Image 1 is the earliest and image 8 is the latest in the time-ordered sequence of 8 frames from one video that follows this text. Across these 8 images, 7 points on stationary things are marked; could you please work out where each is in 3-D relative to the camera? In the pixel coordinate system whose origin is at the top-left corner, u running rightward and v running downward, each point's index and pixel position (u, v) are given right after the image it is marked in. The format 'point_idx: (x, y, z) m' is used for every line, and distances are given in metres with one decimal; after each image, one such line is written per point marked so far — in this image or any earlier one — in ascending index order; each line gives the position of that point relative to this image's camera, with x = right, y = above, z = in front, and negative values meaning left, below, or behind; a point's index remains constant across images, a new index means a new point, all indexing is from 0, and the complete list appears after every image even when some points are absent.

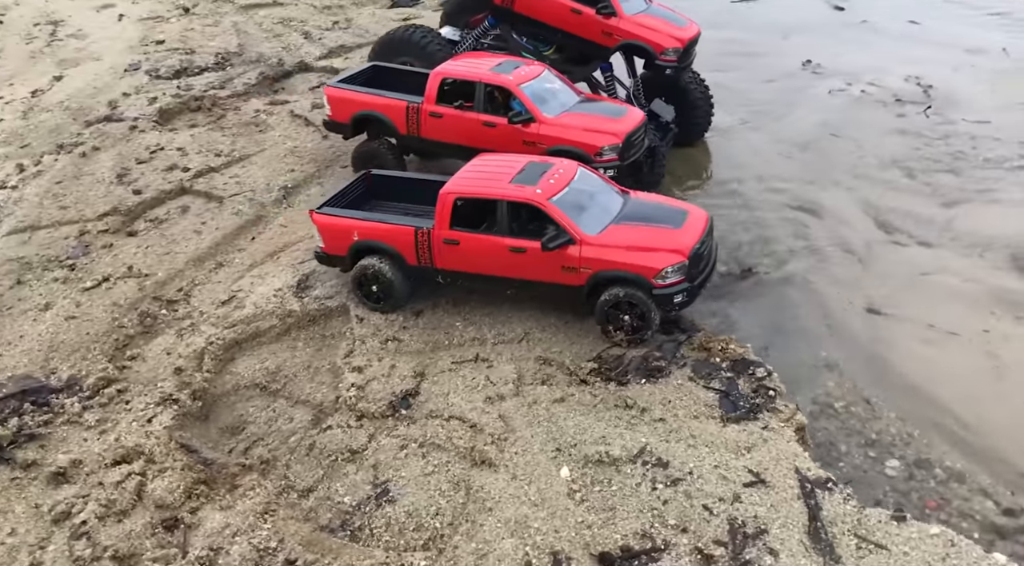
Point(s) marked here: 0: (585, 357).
0: (+0.6, -0.6, +6.9) m
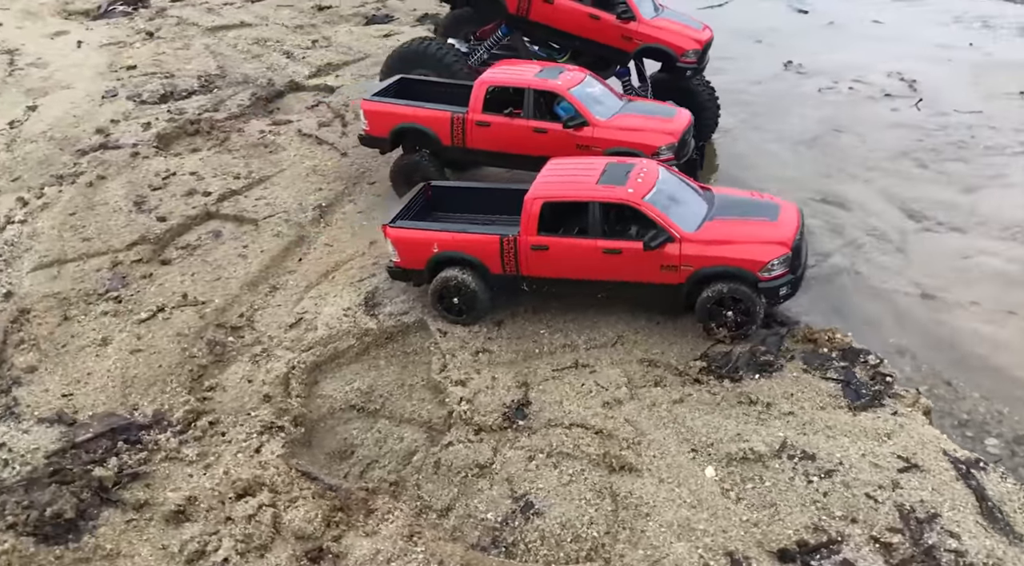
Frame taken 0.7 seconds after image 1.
0: (+1.5, -0.6, +6.8) m
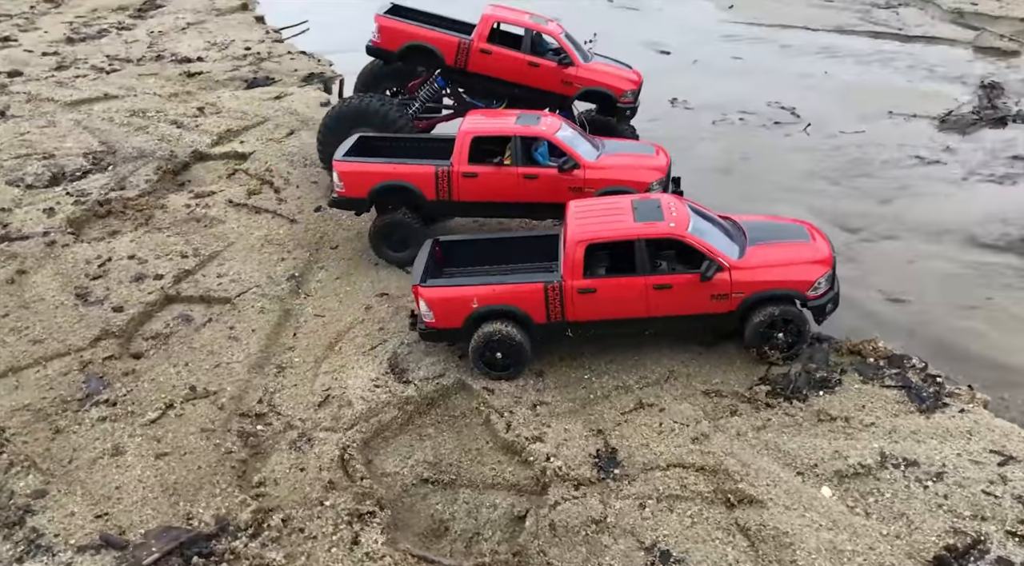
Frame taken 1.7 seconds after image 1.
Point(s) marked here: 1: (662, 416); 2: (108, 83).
0: (+2.0, -0.8, +6.9) m
1: (+1.2, -1.0, +6.7) m
2: (-9.3, +4.6, +19.7) m
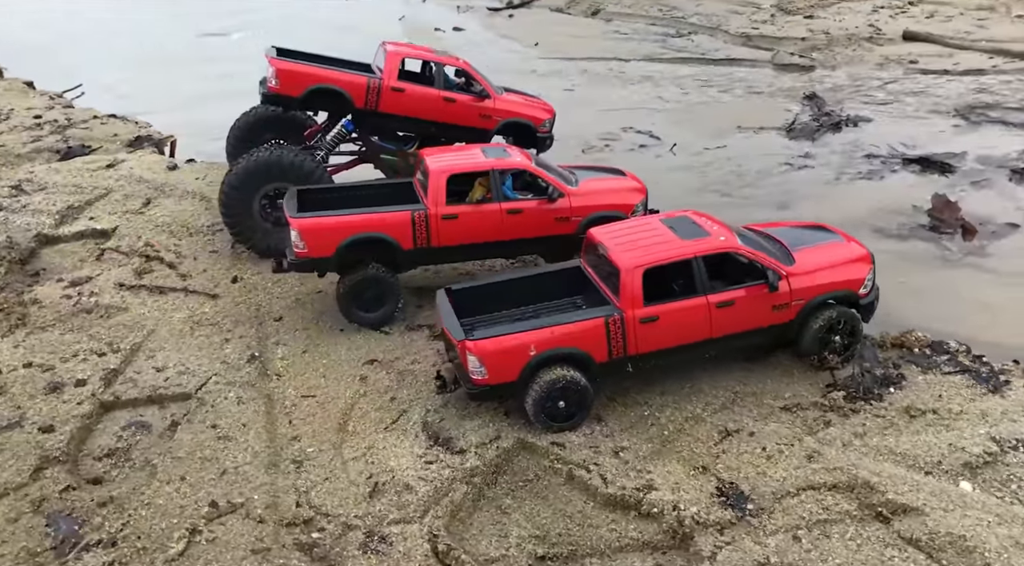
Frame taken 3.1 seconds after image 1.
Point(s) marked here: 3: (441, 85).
0: (+2.5, -0.9, +6.8) m
1: (+1.8, -1.2, +6.3) m
2: (-12.2, +2.2, +16.5) m
3: (-0.9, +2.6, +11.1) m
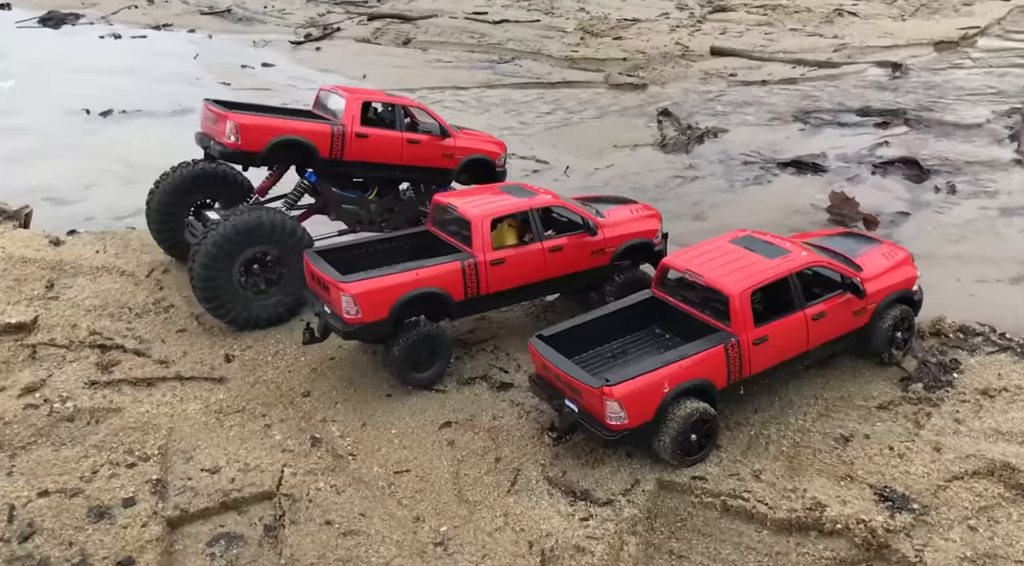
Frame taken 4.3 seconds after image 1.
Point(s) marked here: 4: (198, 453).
0: (+3.3, -0.9, +7.4) m
1: (+2.9, -1.3, +6.7) m
2: (-13.5, +0.1, +13.2) m
3: (-1.4, +2.0, +10.7) m
4: (-2.7, -1.5, +7.3) m
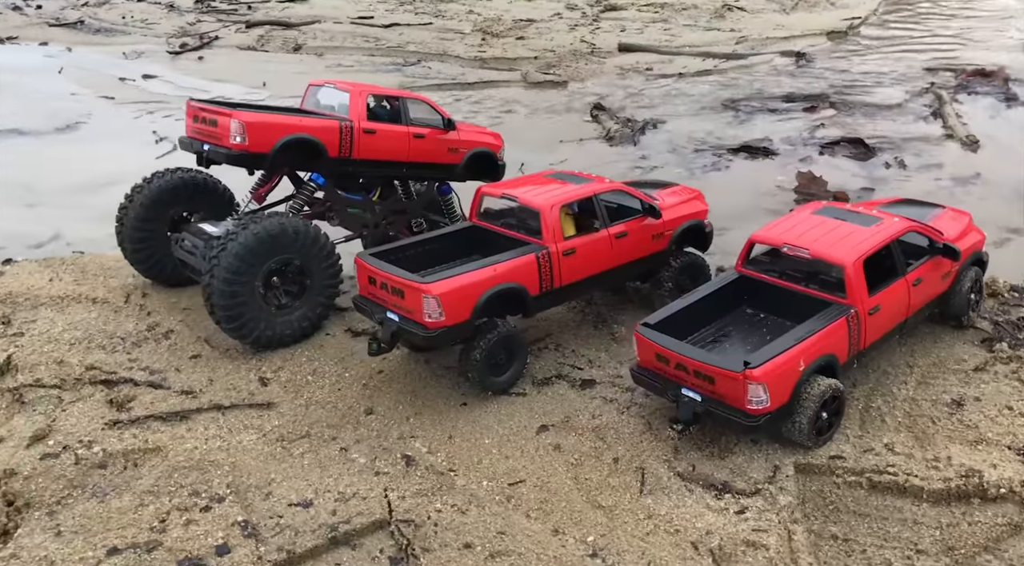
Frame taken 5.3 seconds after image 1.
0: (+4.1, -0.6, +7.4) m
1: (+3.8, -0.9, +6.7) m
2: (-13.5, -0.9, +10.6) m
3: (-1.2, +1.9, +10.0) m
4: (-1.8, -1.6, +6.5) m
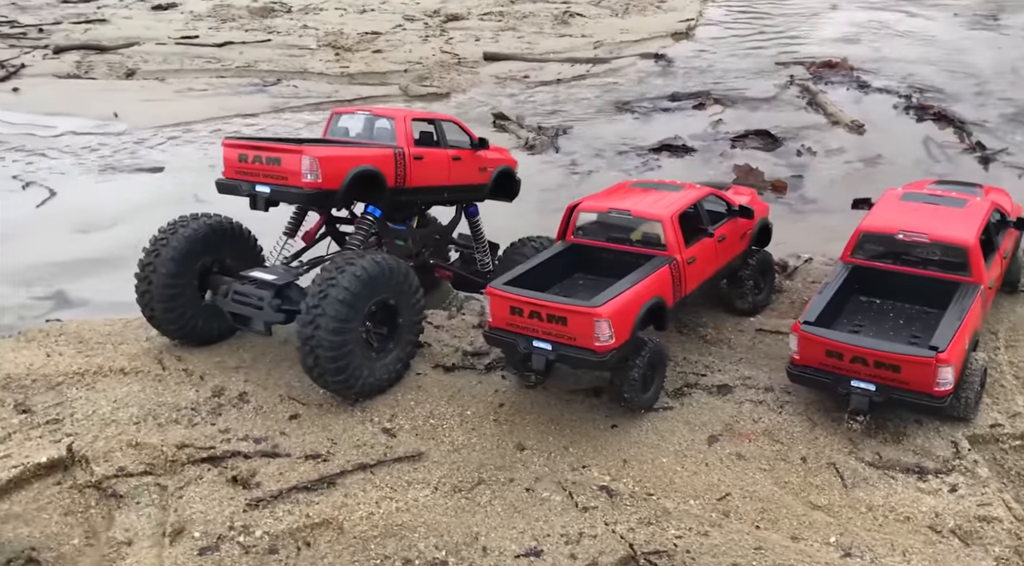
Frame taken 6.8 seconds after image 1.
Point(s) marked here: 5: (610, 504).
0: (+5.3, -0.3, +8.3) m
1: (+5.1, -0.7, +7.5) m
2: (-12.5, -2.5, +7.6) m
3: (-0.8, +1.6, +9.7) m
4: (-0.2, -1.8, +6.1) m
5: (+0.7, -1.7, +6.3) m
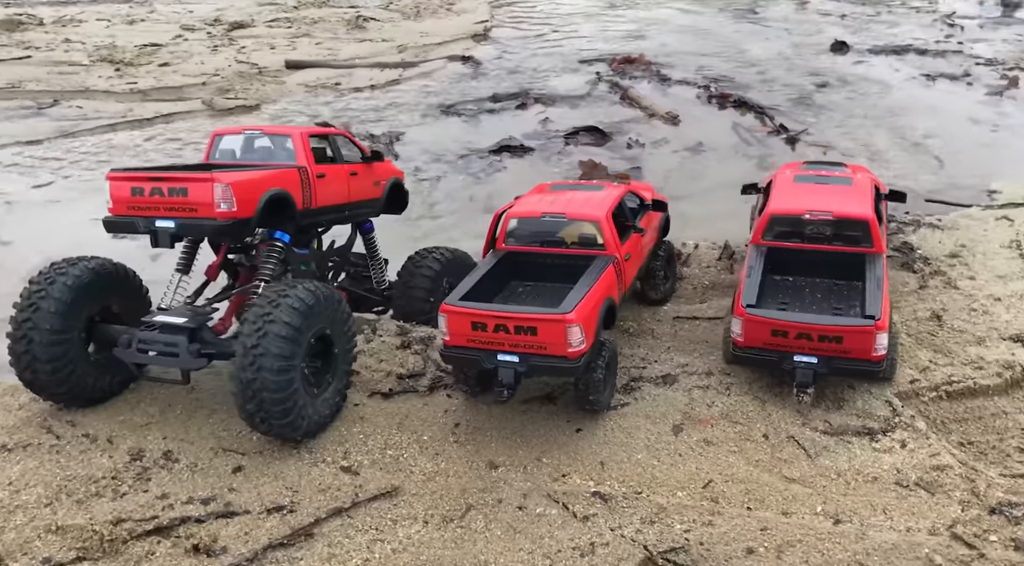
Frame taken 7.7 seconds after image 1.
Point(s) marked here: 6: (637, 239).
0: (+4.5, +0.1, +9.3) m
1: (+4.6, -0.3, +8.5) m
2: (-12.3, -3.8, +4.4) m
3: (-1.9, +1.3, +9.2) m
4: (-0.1, -2.0, +5.9) m
5: (+0.7, -1.7, +6.3) m
6: (+1.2, +0.4, +8.1) m
